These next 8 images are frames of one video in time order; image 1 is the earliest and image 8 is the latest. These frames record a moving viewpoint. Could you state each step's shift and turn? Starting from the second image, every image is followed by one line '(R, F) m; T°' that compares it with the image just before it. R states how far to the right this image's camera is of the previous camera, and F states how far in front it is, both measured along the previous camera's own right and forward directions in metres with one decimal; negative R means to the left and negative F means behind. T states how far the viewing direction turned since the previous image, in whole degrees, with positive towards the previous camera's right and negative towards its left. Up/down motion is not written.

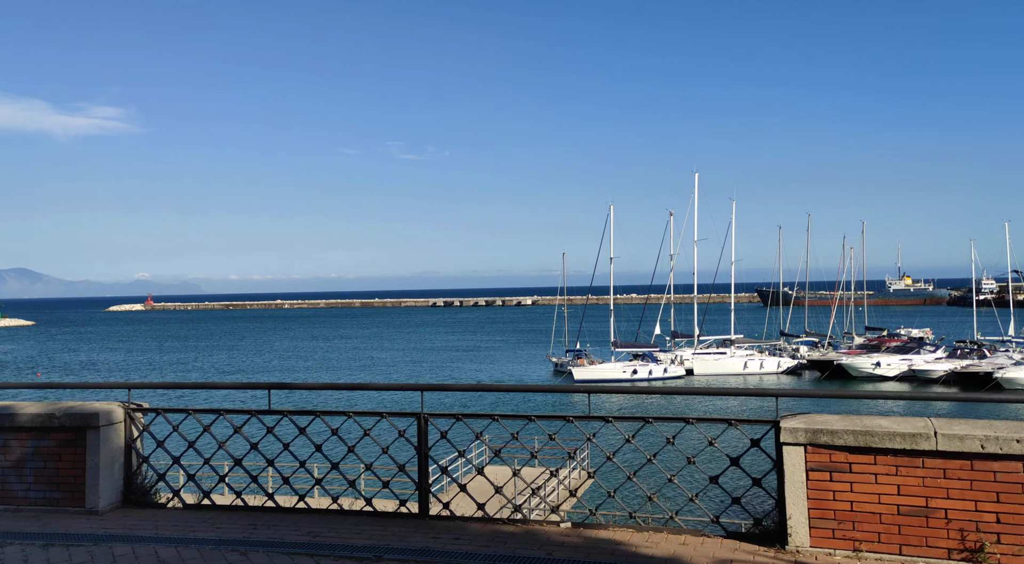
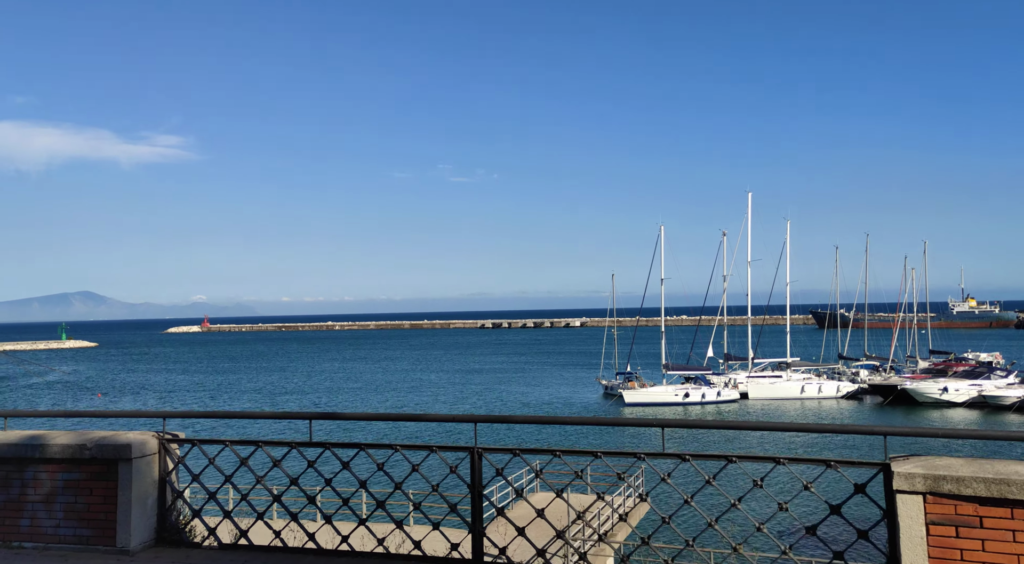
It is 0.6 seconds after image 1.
(-0.1, +0.6) m; -3°
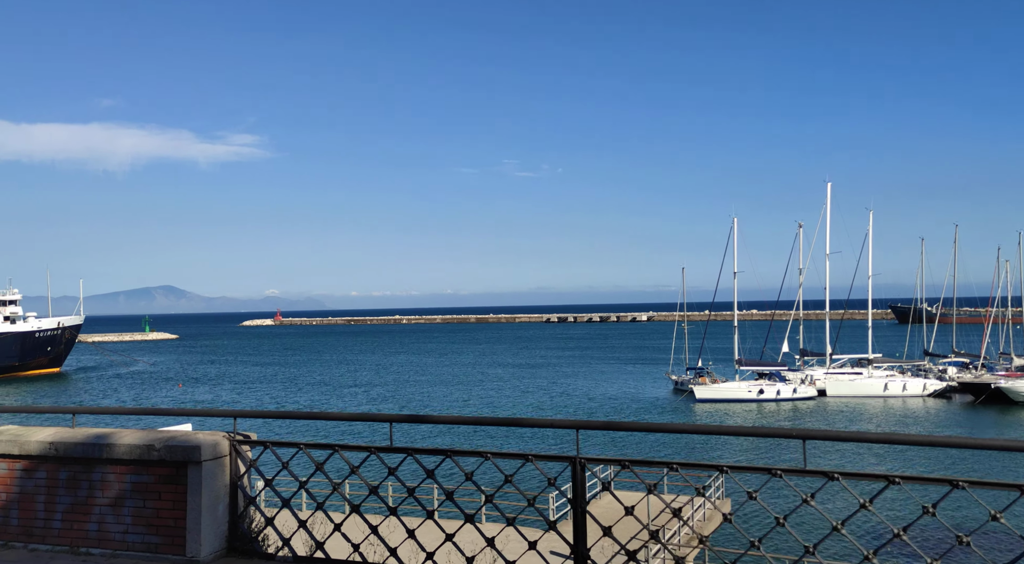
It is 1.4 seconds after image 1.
(-0.2, +0.6) m; -4°
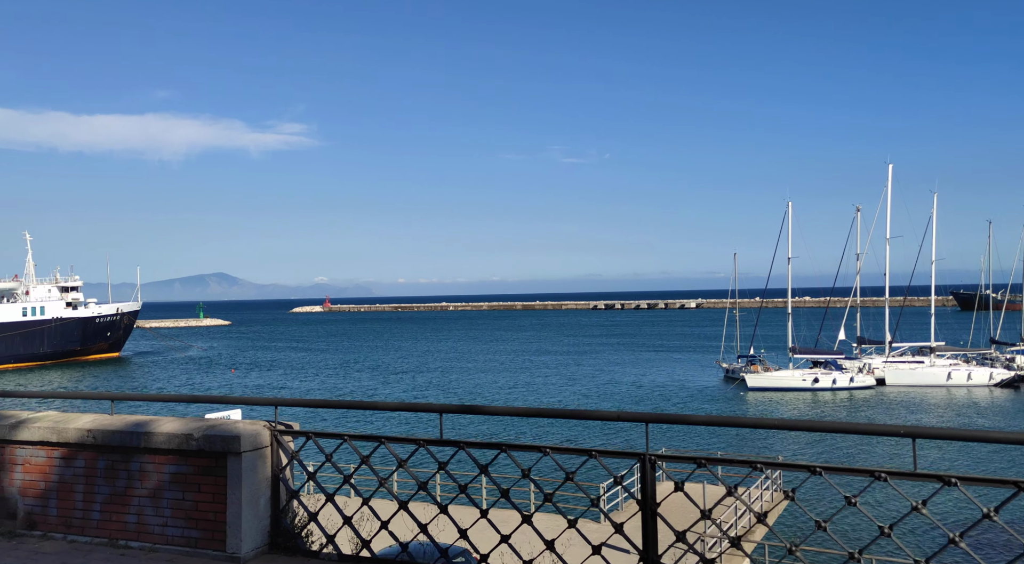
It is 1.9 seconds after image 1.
(-0.1, +0.5) m; -3°
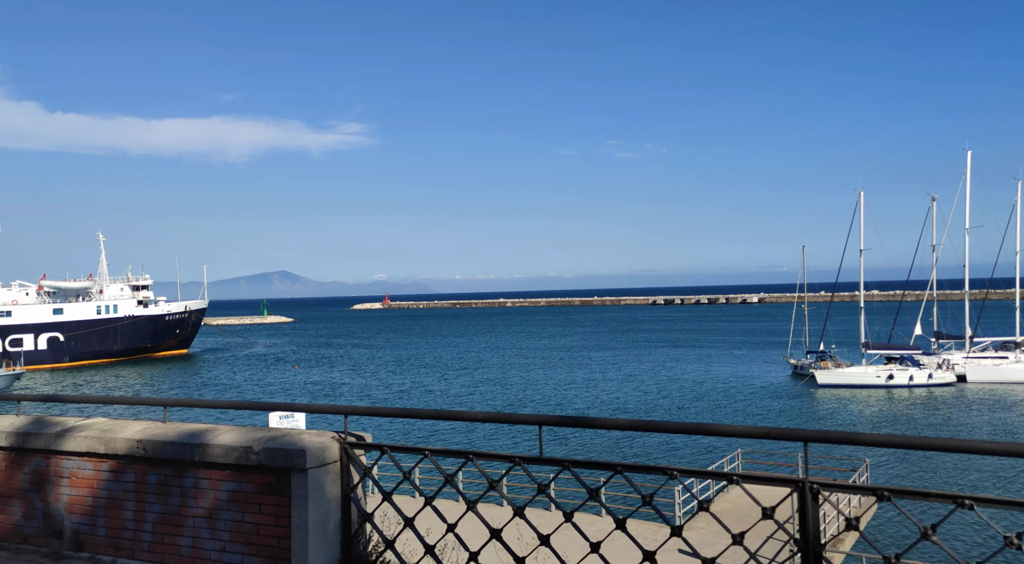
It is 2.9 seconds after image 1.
(-0.2, +0.7) m; -3°
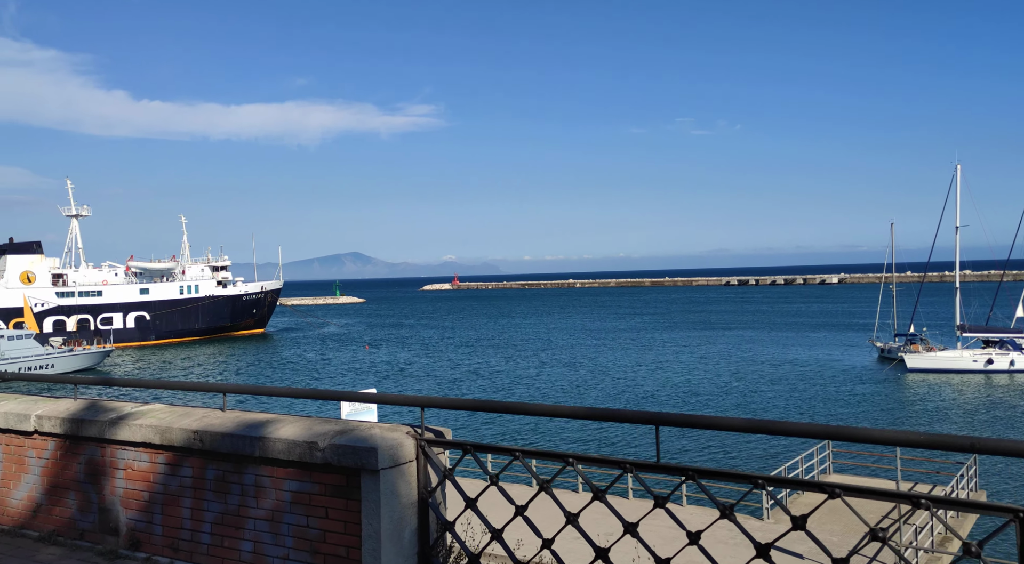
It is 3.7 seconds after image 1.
(-0.2, +1.0) m; -4°
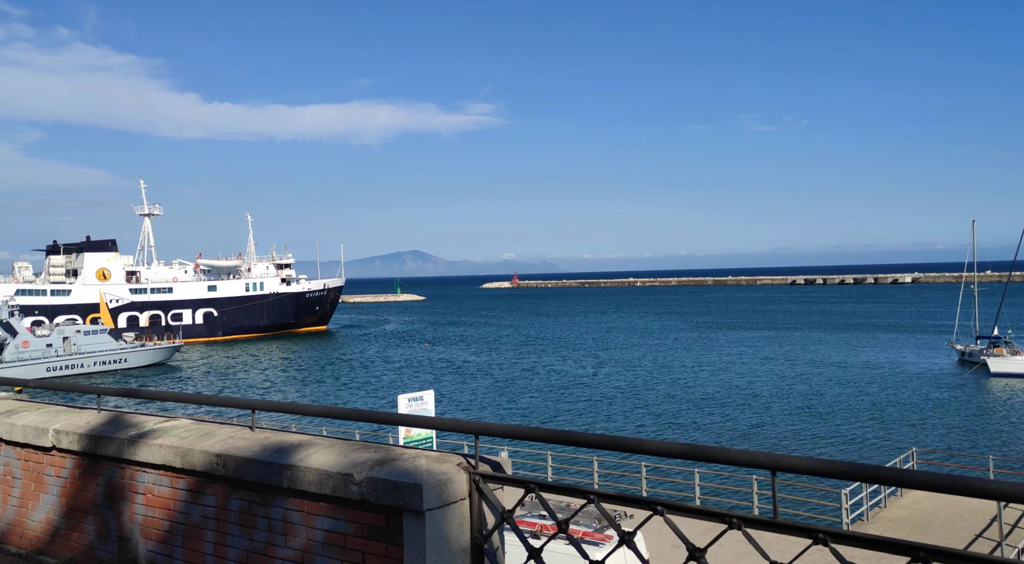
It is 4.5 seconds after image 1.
(-0.1, +0.9) m; -3°
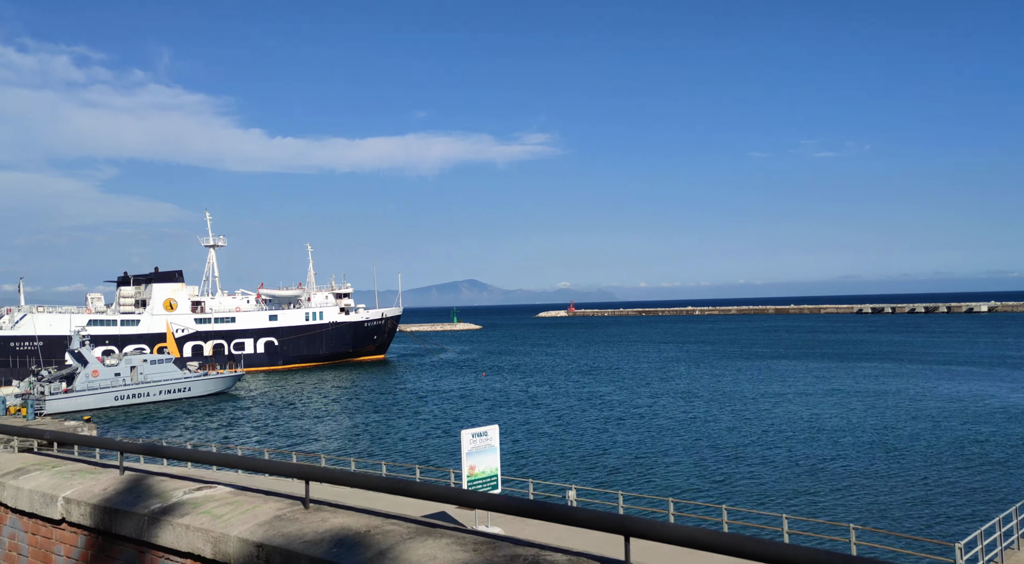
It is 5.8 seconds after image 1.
(-0.3, +1.5) m; -3°
